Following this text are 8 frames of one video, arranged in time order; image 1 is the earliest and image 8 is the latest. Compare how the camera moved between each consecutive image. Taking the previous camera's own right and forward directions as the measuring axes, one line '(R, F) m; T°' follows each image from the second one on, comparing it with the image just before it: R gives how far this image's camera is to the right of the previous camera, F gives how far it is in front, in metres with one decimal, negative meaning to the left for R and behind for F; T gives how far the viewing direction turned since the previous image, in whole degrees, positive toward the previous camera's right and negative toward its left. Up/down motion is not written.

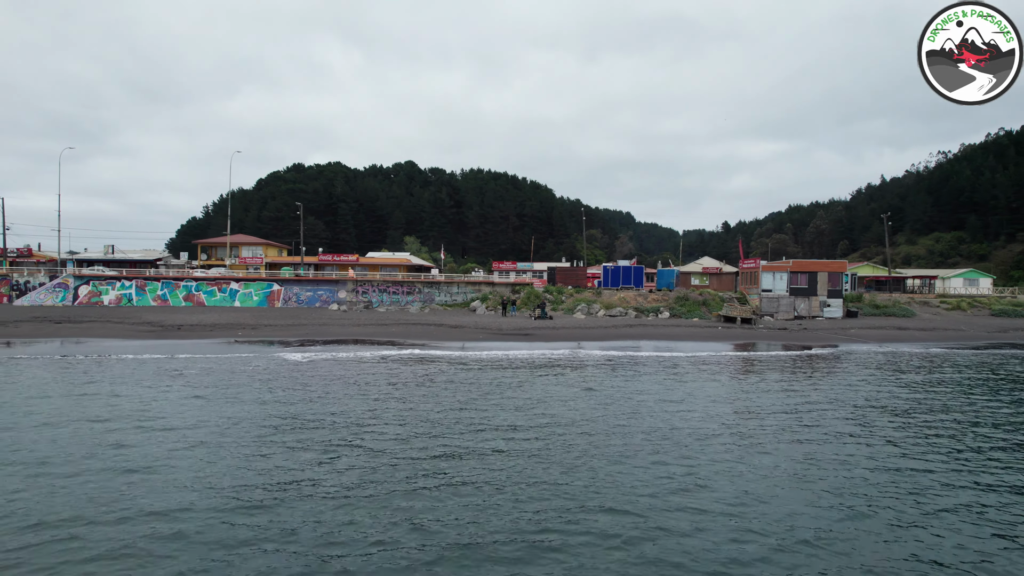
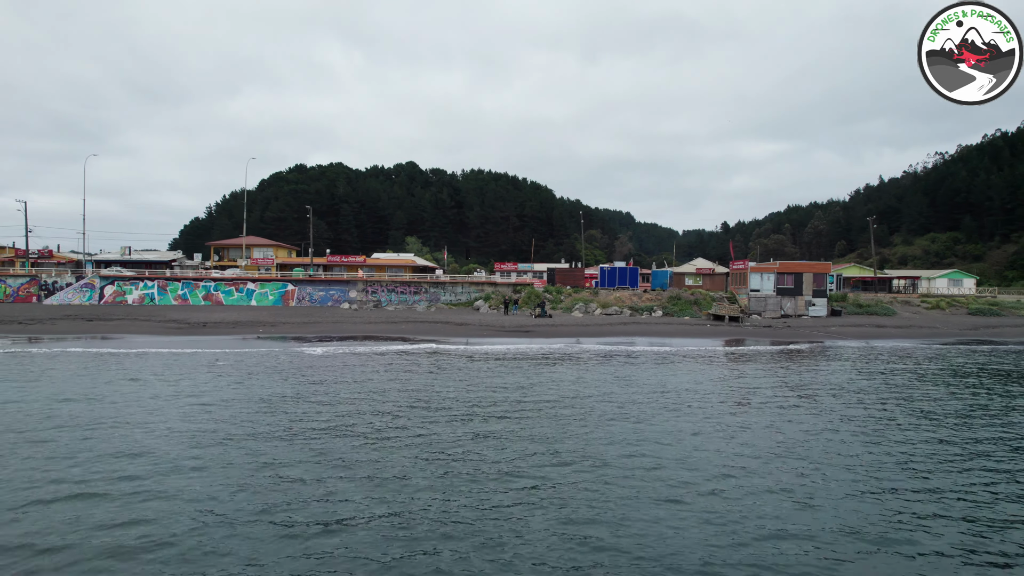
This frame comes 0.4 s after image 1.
(-0.1, -1.9) m; 0°
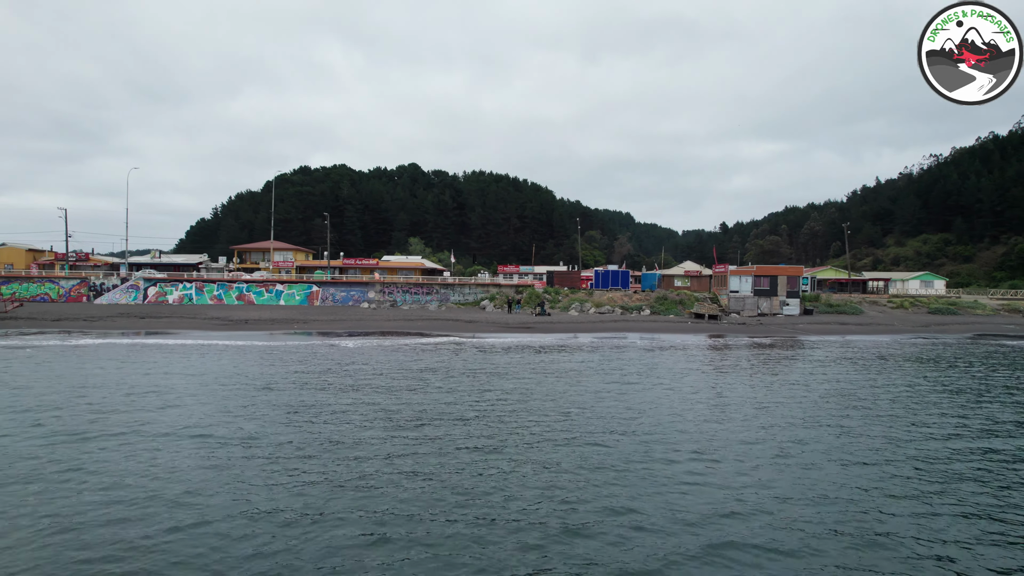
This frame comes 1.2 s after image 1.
(-0.2, -3.8) m; 0°
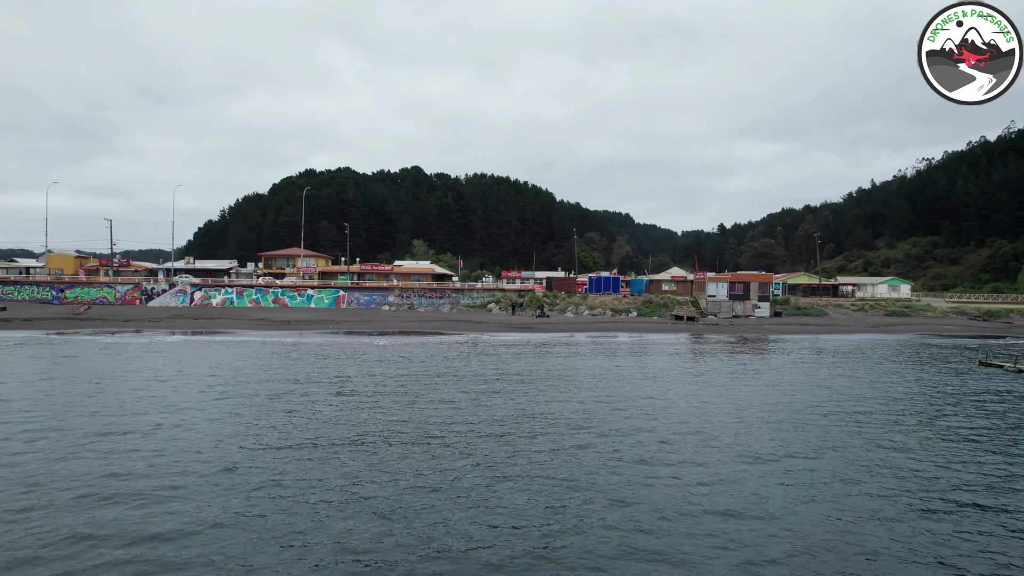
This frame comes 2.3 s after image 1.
(-0.3, -5.1) m; 0°
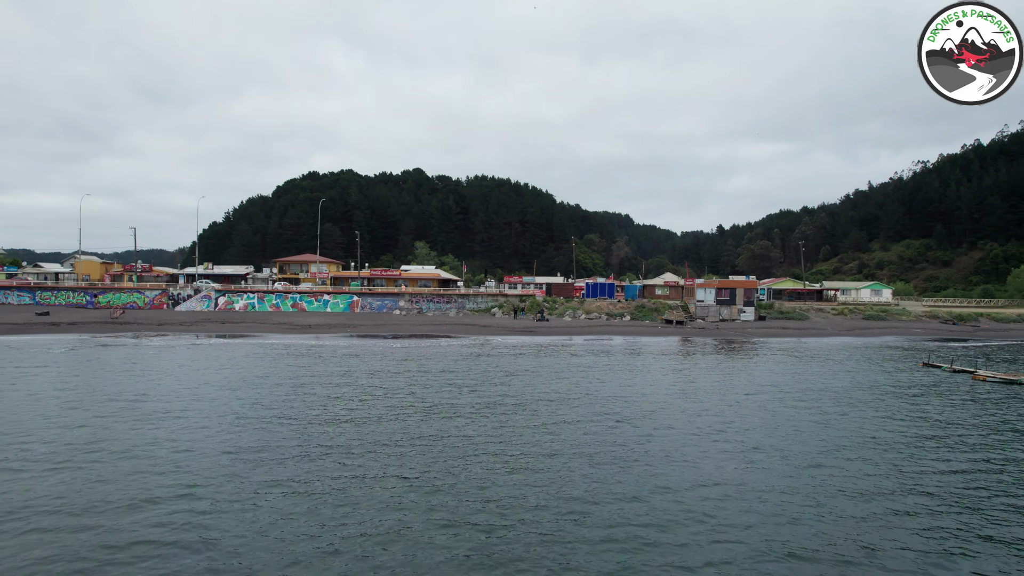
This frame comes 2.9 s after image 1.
(-0.2, -3.2) m; 0°
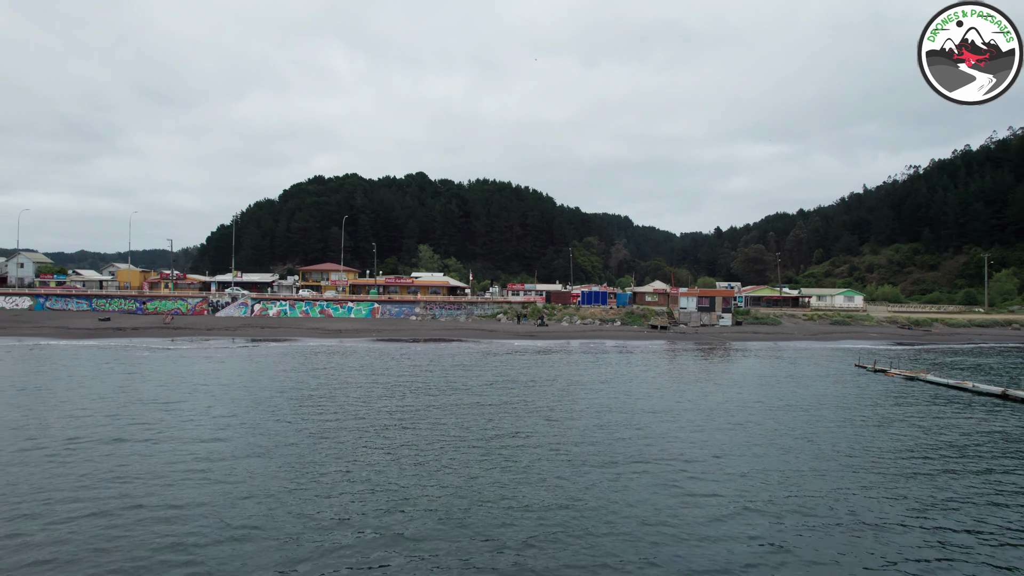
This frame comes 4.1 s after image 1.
(-0.3, -5.7) m; 0°
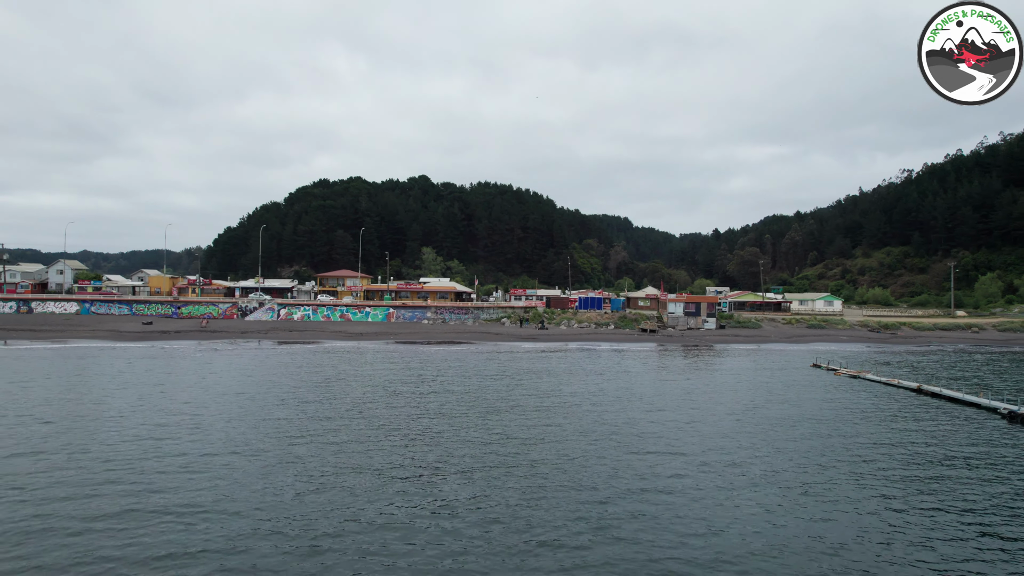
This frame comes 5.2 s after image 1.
(-0.3, -5.0) m; 0°
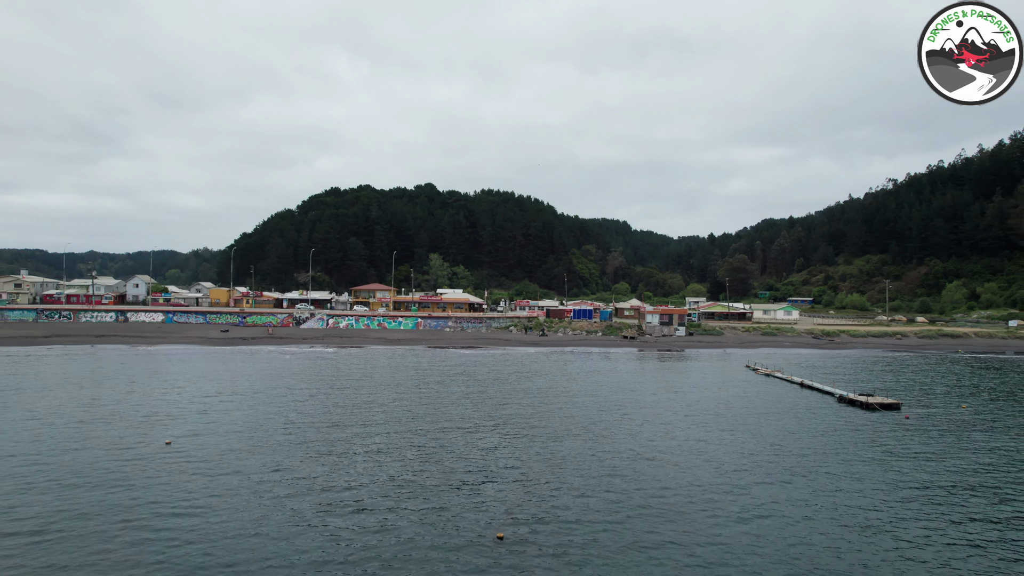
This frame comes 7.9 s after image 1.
(-0.8, -12.5) m; 0°
